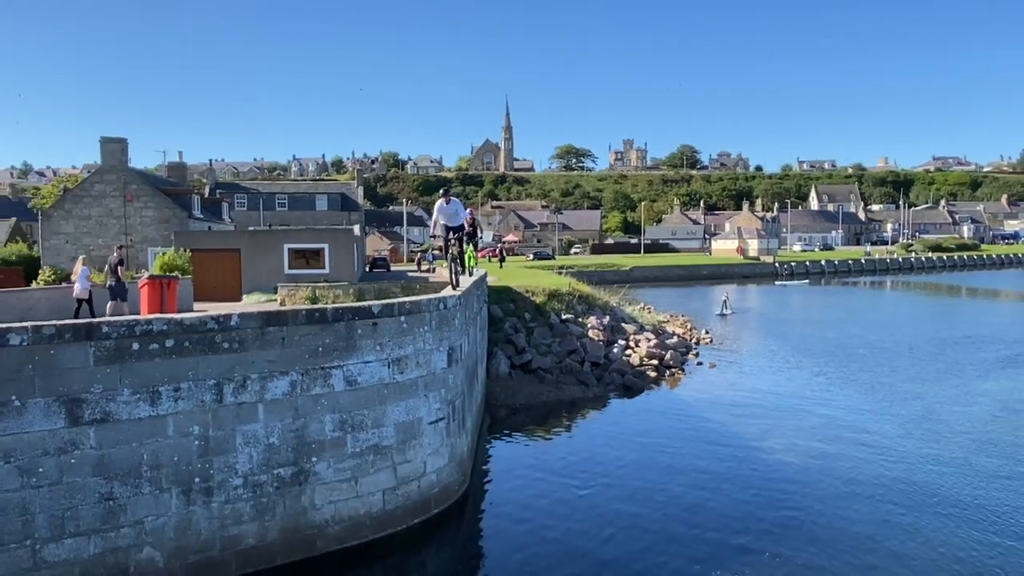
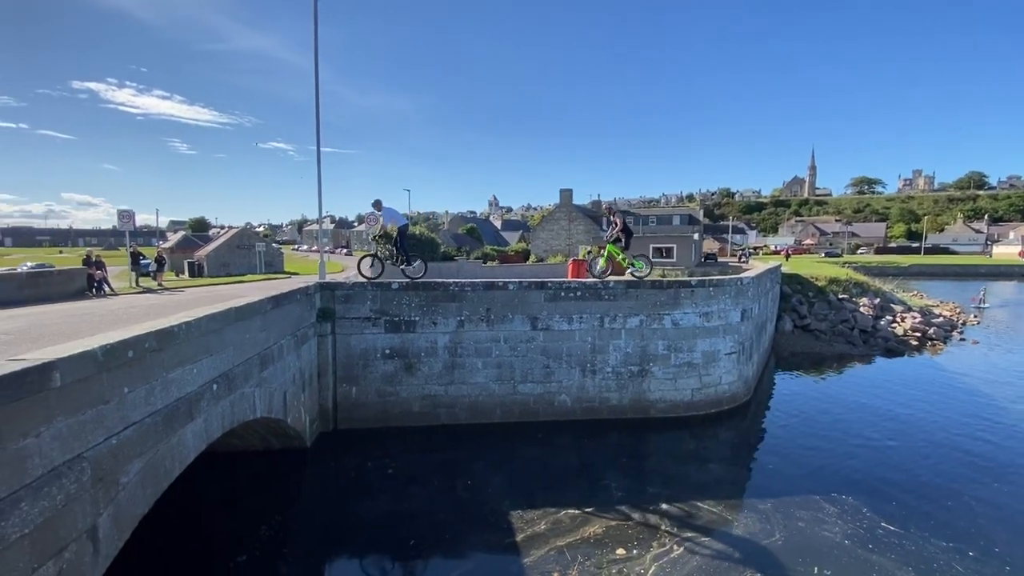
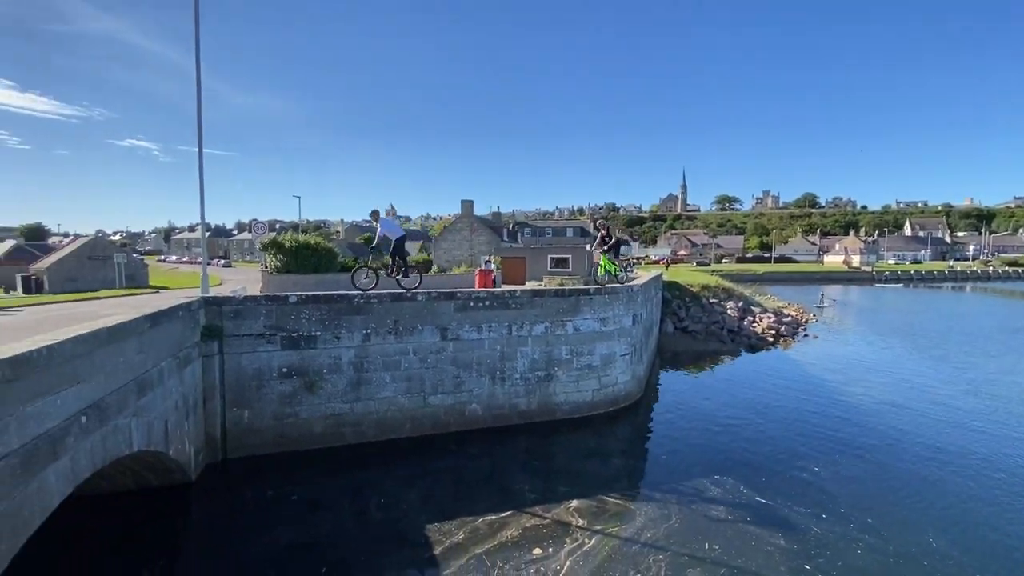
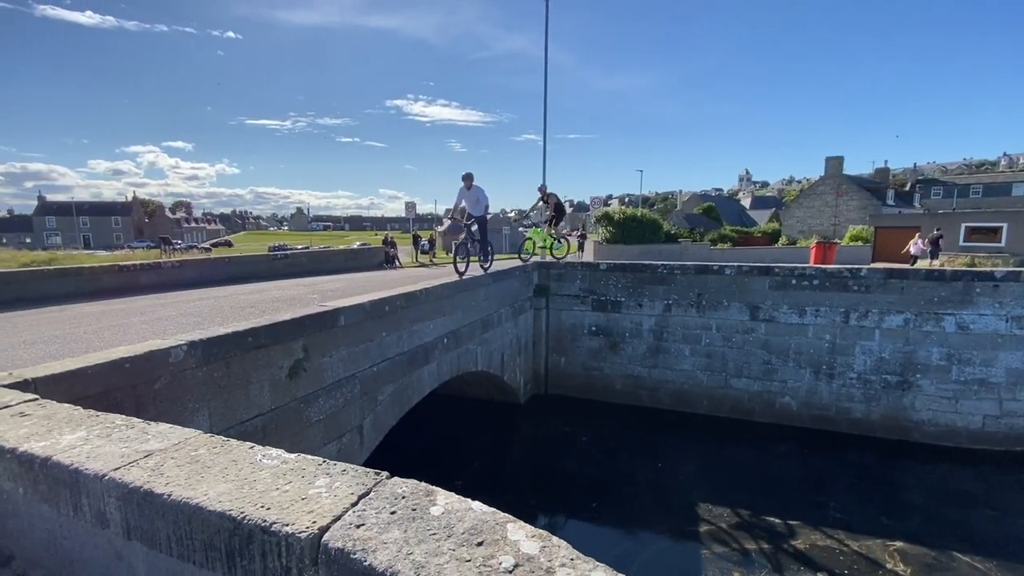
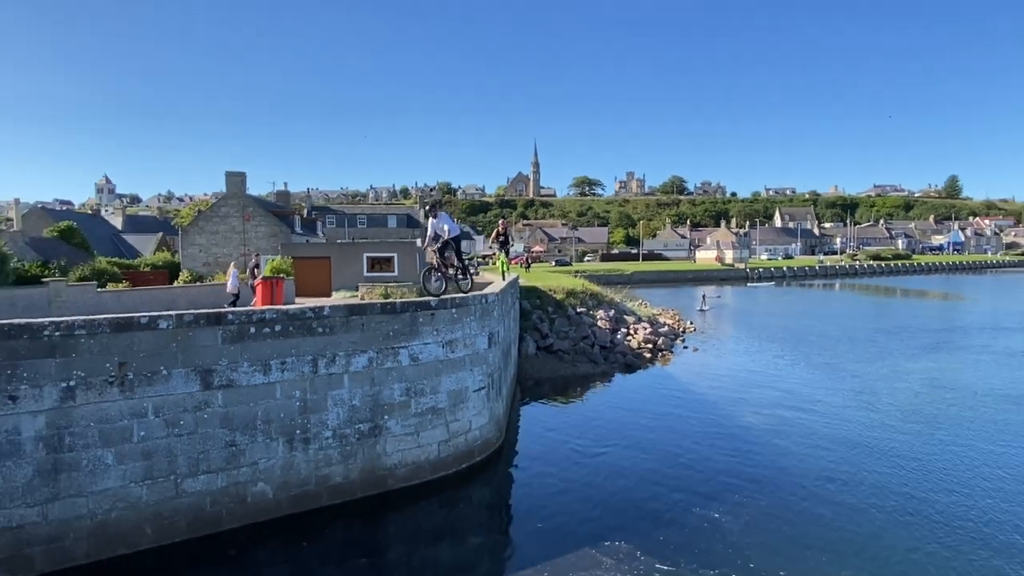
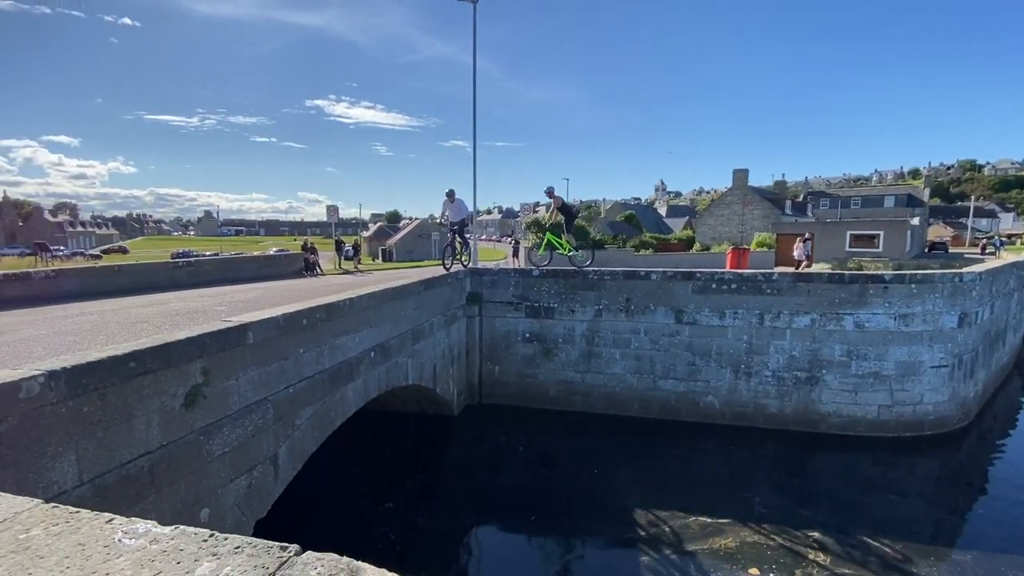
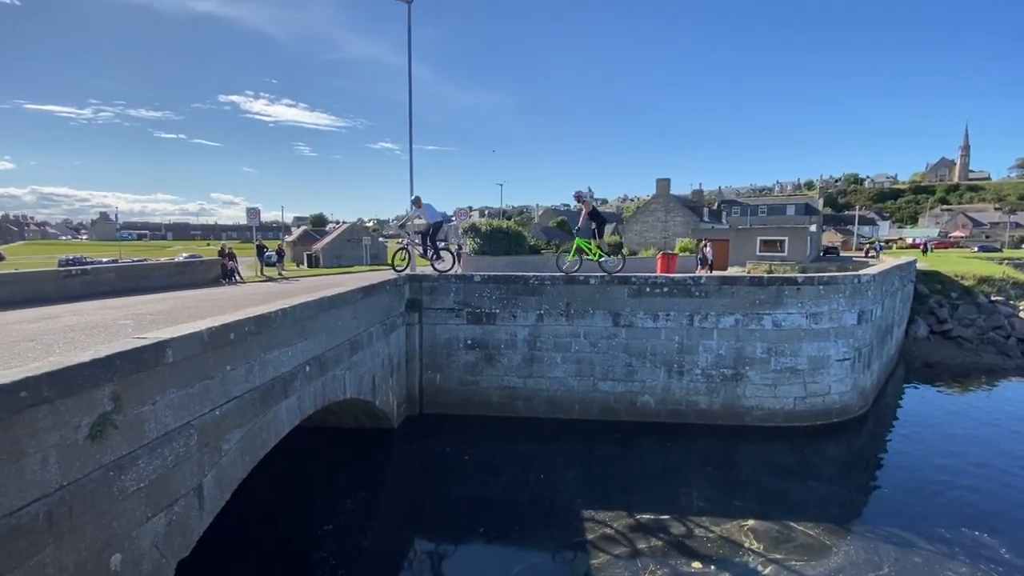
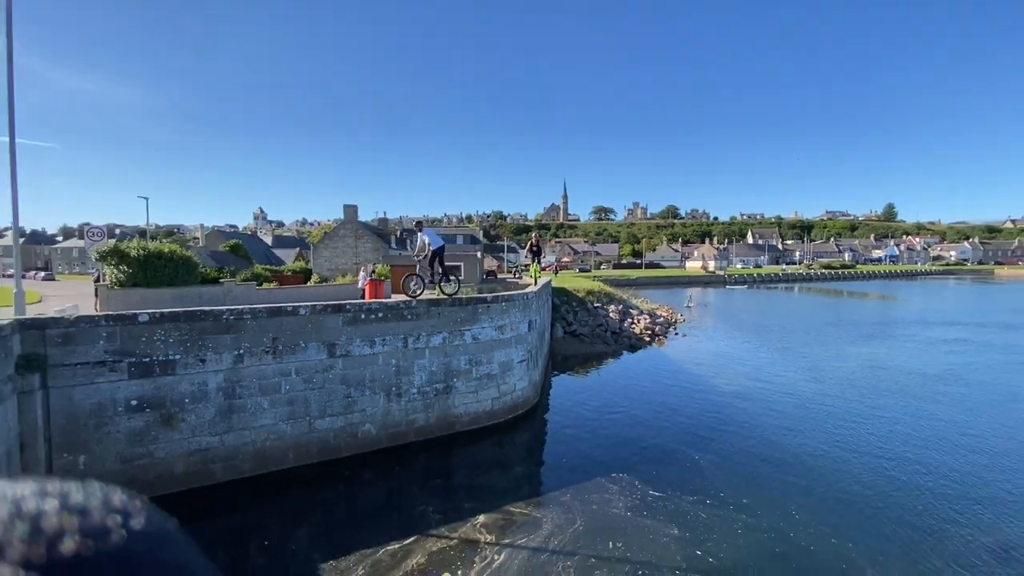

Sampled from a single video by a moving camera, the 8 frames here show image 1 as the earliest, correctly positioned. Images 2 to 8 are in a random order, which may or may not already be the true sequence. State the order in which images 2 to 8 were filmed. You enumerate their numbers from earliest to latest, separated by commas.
5, 8, 3, 2, 7, 6, 4
